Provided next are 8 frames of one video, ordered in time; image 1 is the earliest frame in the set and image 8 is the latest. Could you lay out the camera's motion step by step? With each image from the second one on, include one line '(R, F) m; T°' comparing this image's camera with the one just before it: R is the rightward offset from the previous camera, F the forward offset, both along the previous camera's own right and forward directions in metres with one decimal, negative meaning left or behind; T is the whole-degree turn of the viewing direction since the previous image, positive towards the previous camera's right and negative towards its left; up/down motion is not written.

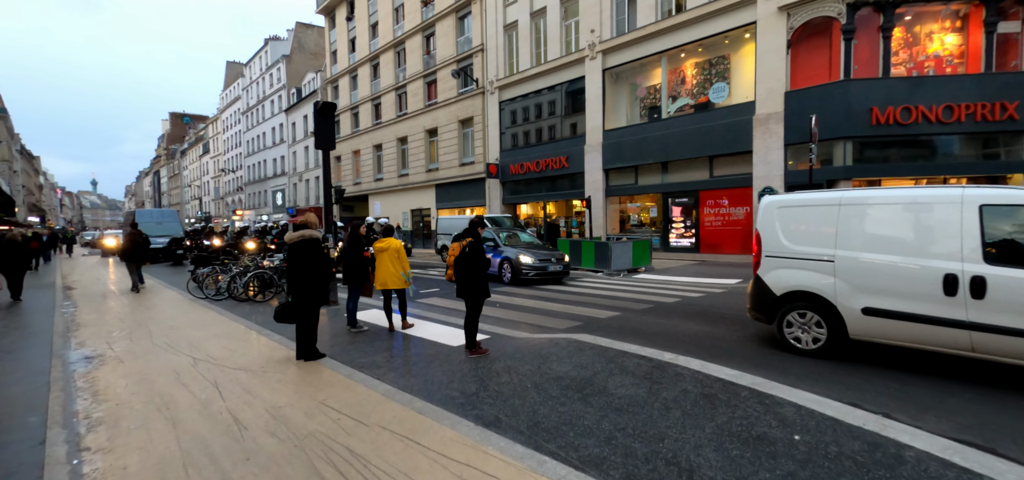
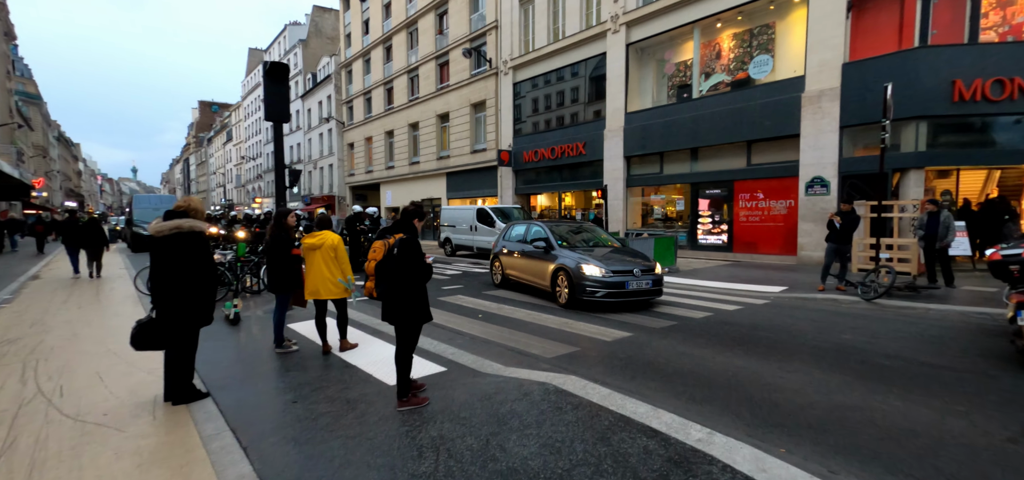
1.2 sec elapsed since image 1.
(+0.5, +1.7) m; -3°
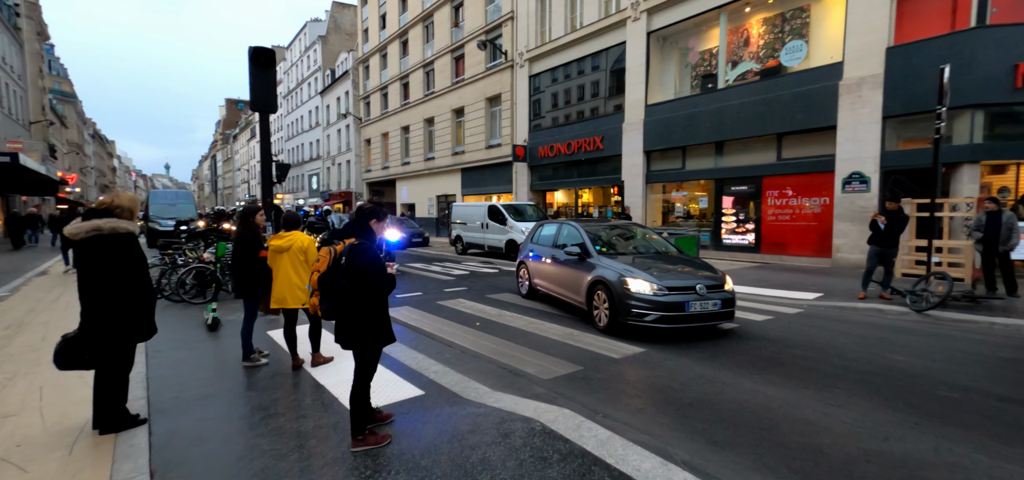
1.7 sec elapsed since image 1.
(+0.3, +0.6) m; -3°
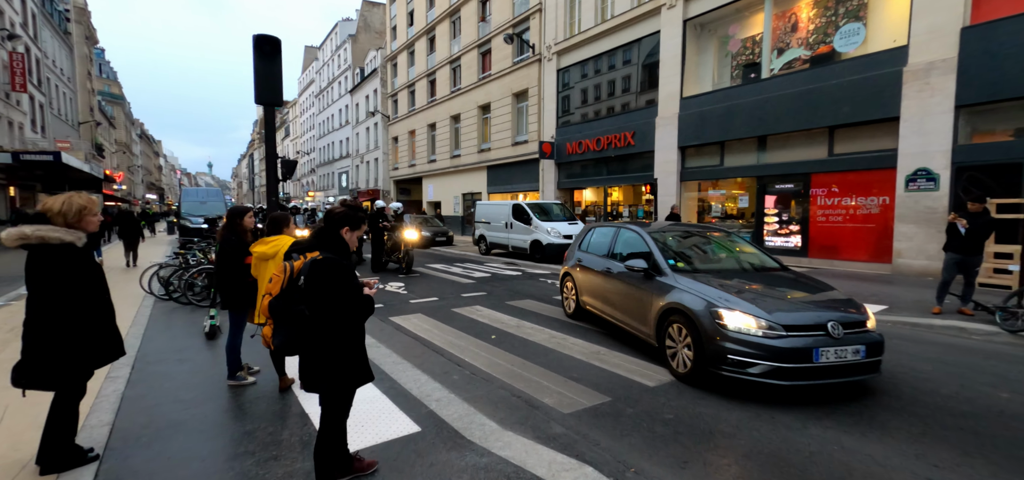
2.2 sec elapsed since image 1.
(+0.1, +0.6) m; -4°
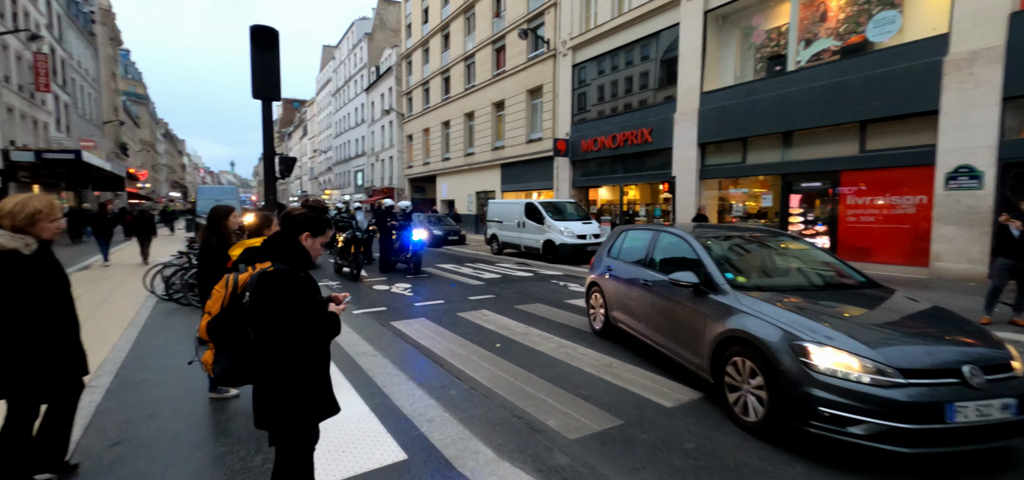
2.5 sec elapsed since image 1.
(+0.1, +0.4) m; -2°
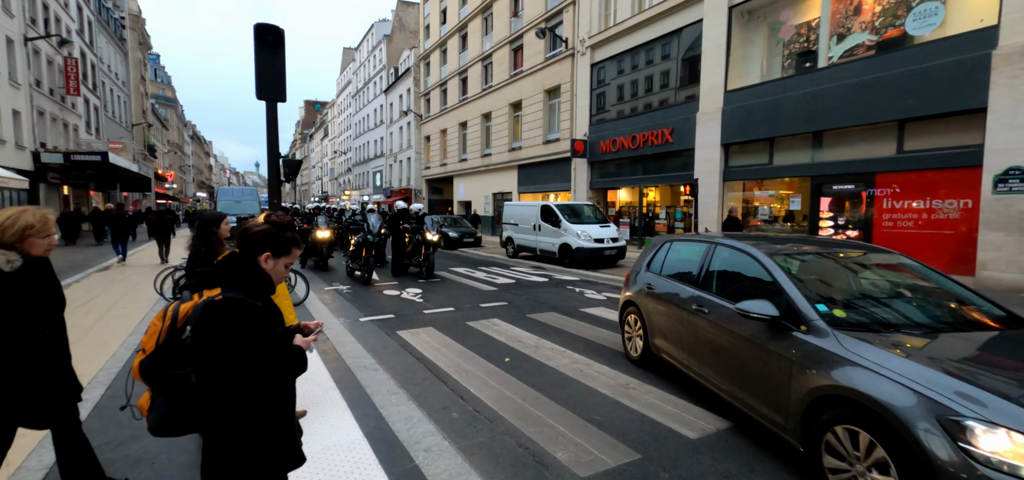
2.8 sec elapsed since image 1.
(+0.1, +0.3) m; -2°
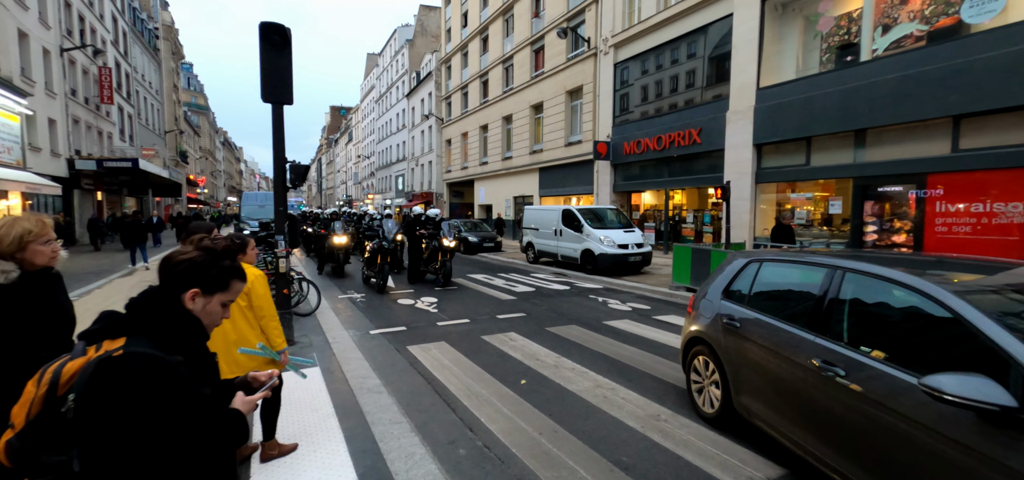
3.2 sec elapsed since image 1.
(+0.1, +0.4) m; -3°
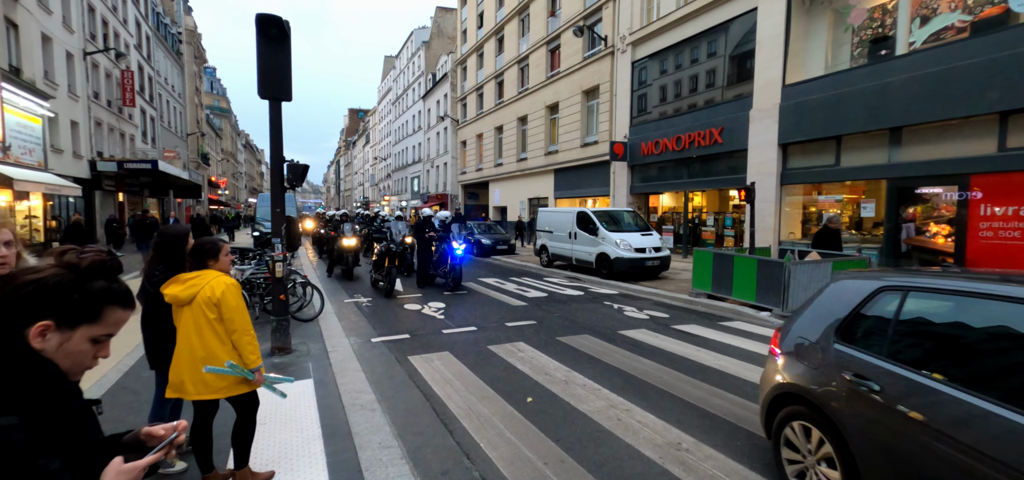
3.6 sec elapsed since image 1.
(+0.1, +0.4) m; -2°
